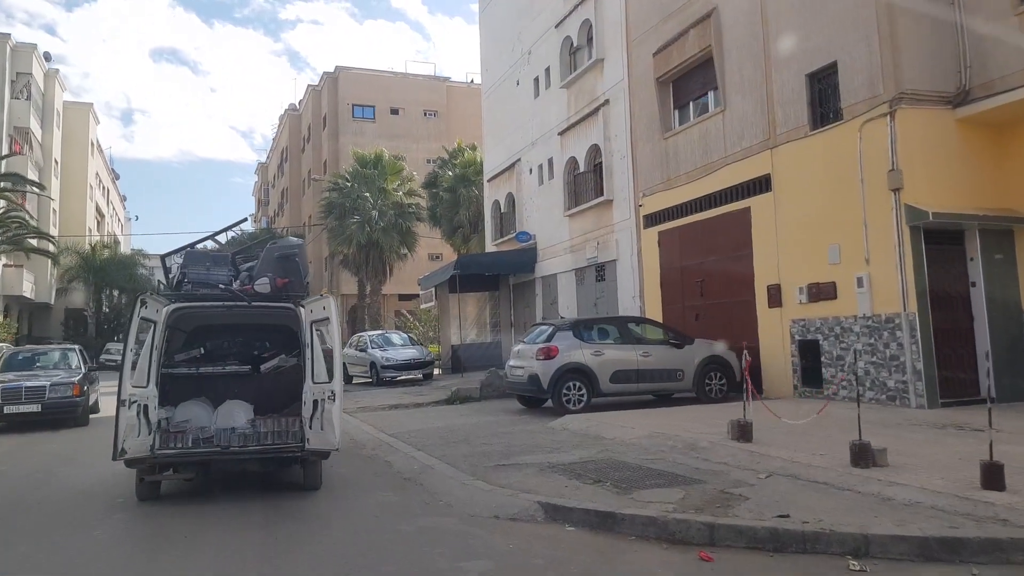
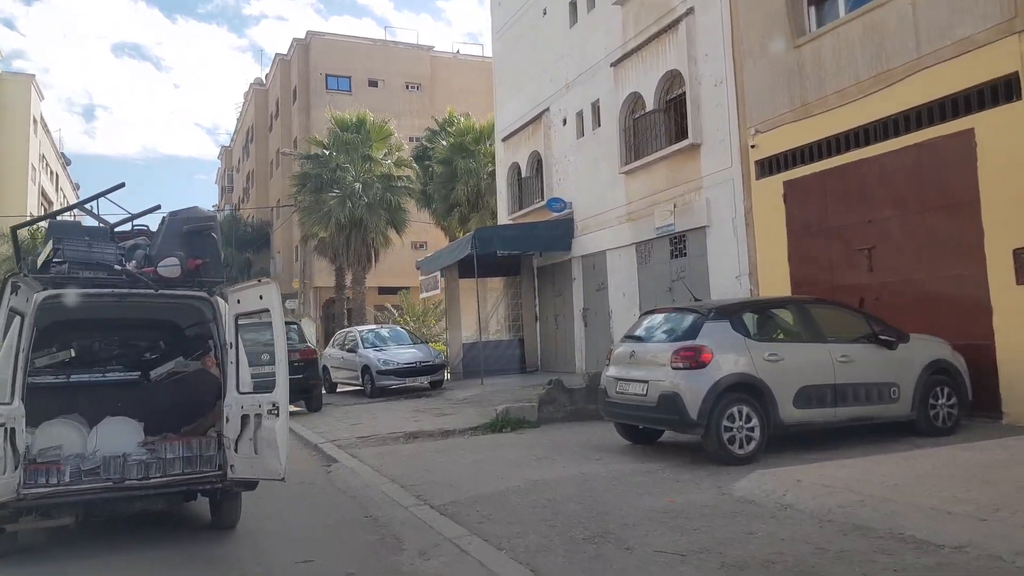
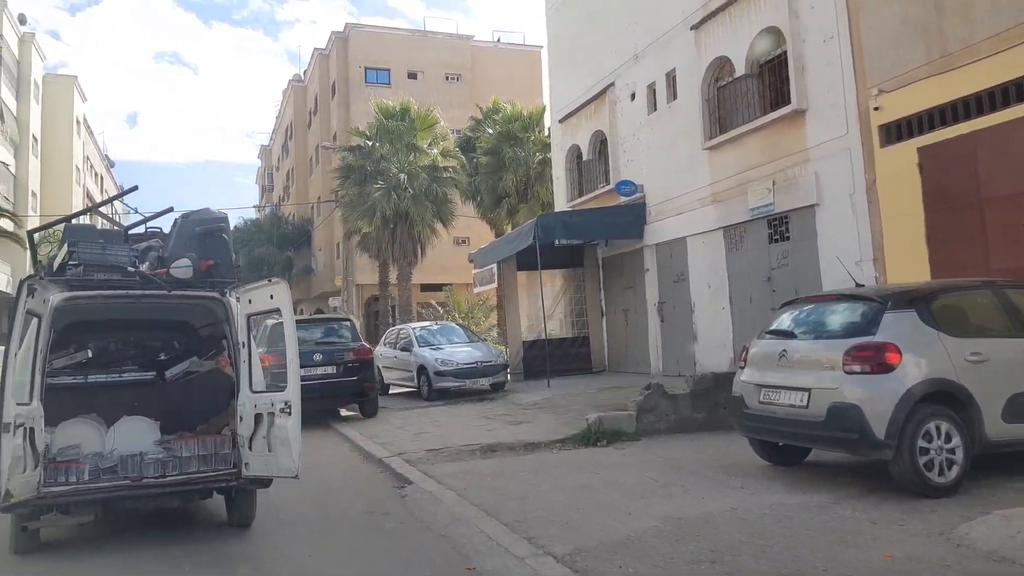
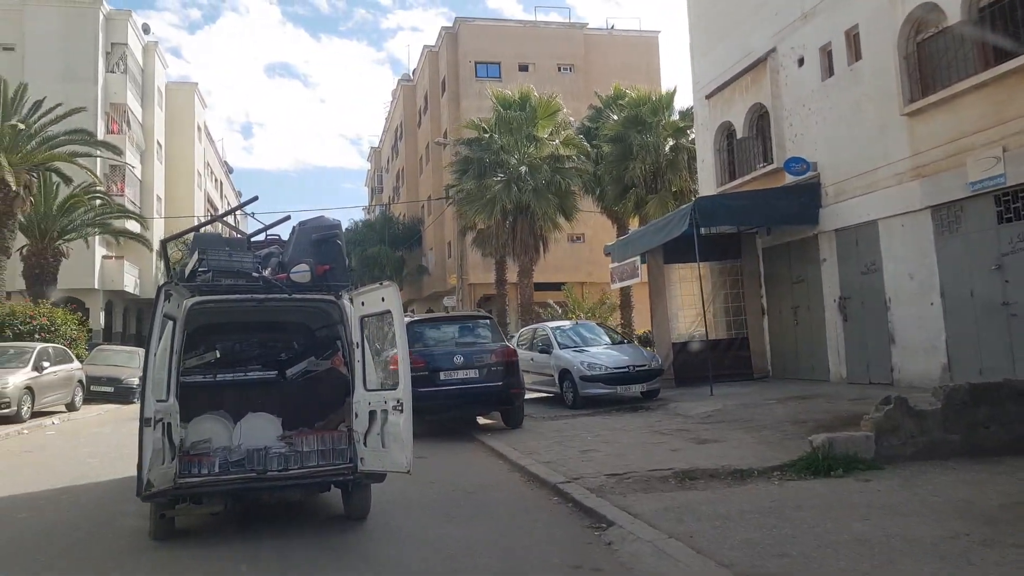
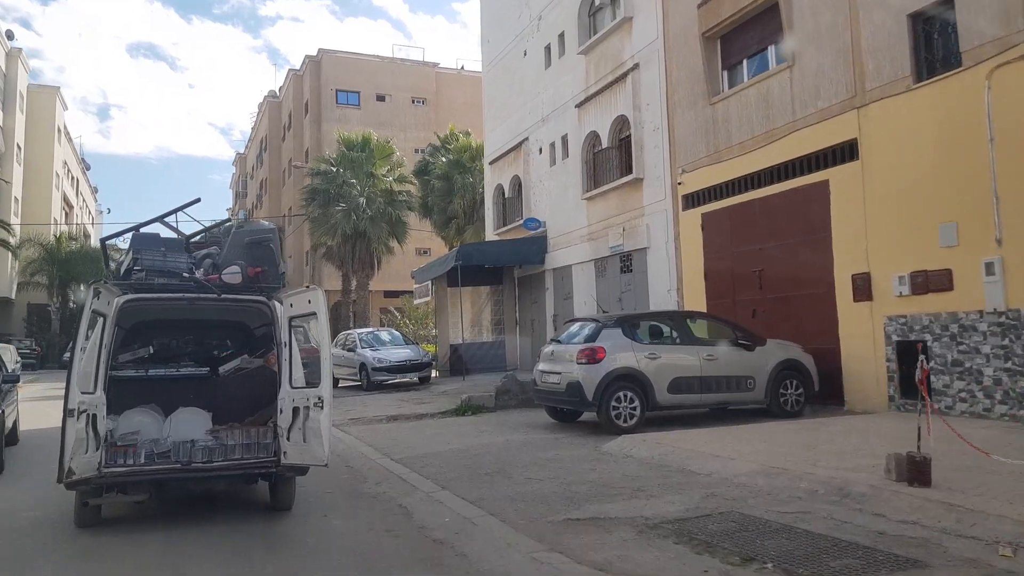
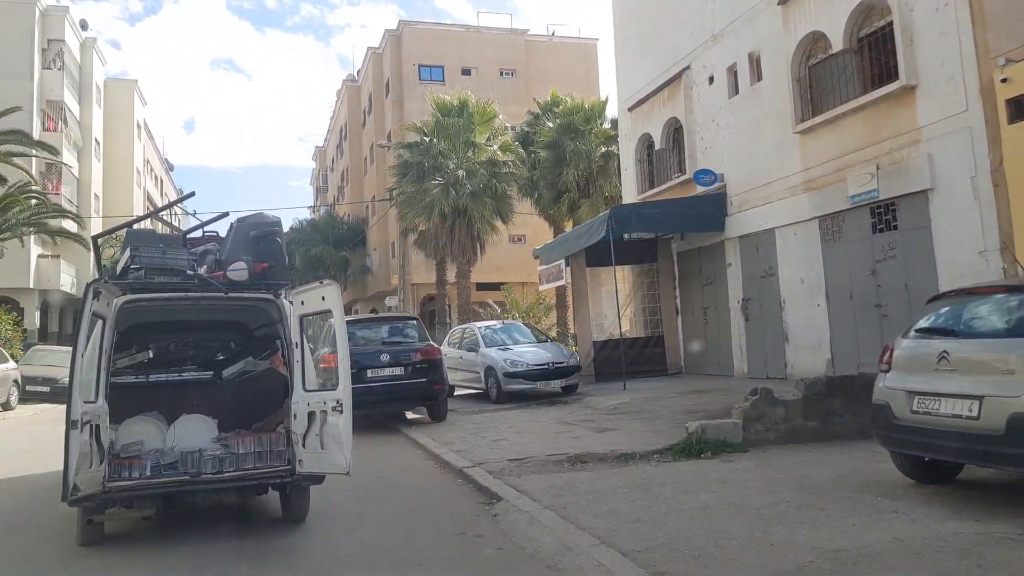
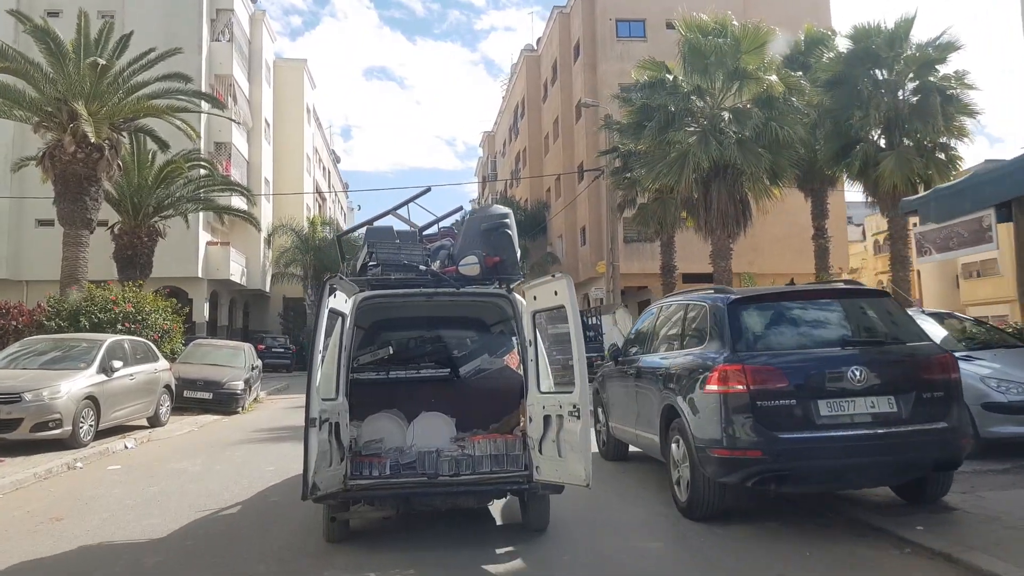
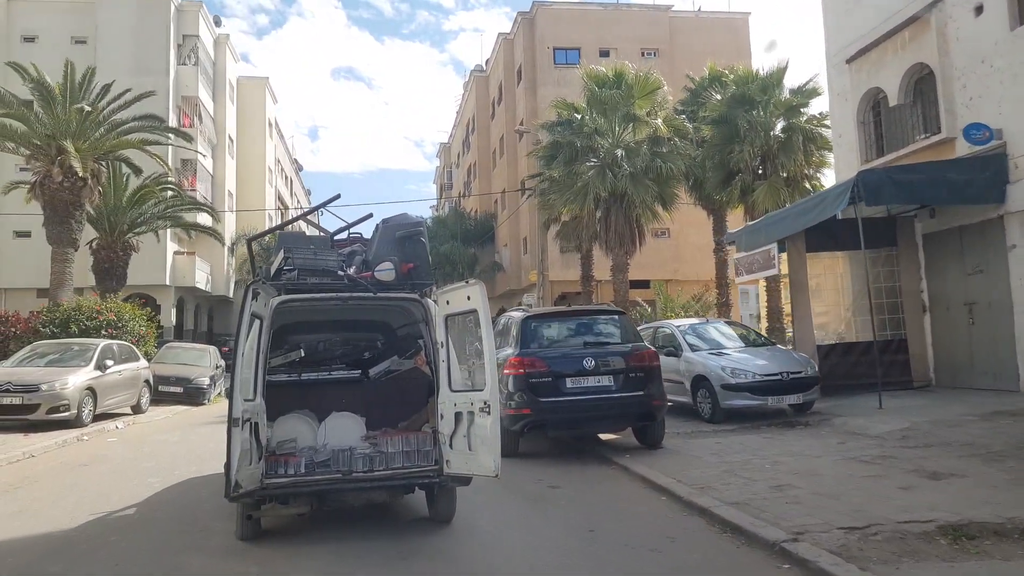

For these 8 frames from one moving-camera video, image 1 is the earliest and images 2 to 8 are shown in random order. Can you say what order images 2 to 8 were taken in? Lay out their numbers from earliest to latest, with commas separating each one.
5, 2, 3, 6, 4, 8, 7
